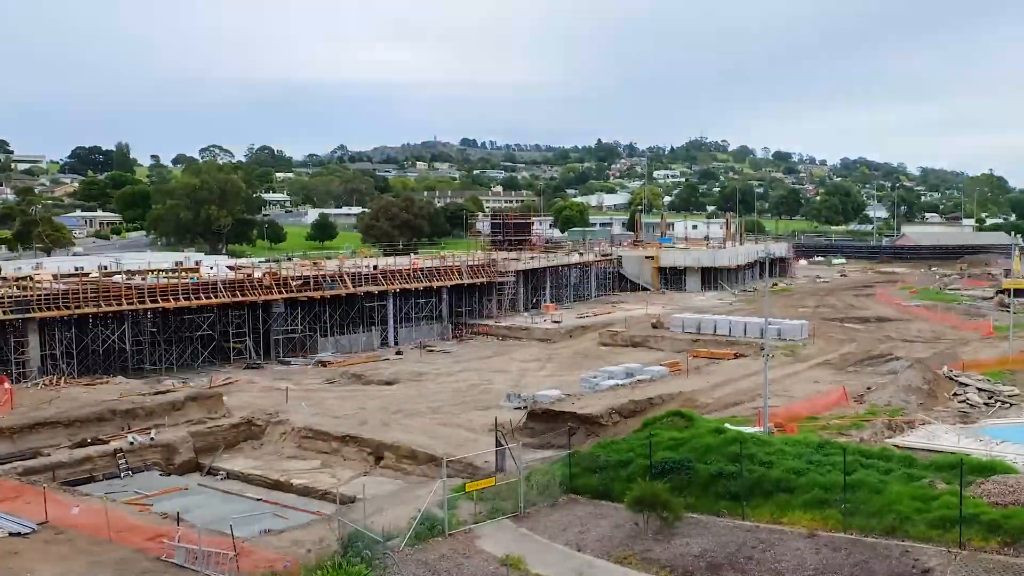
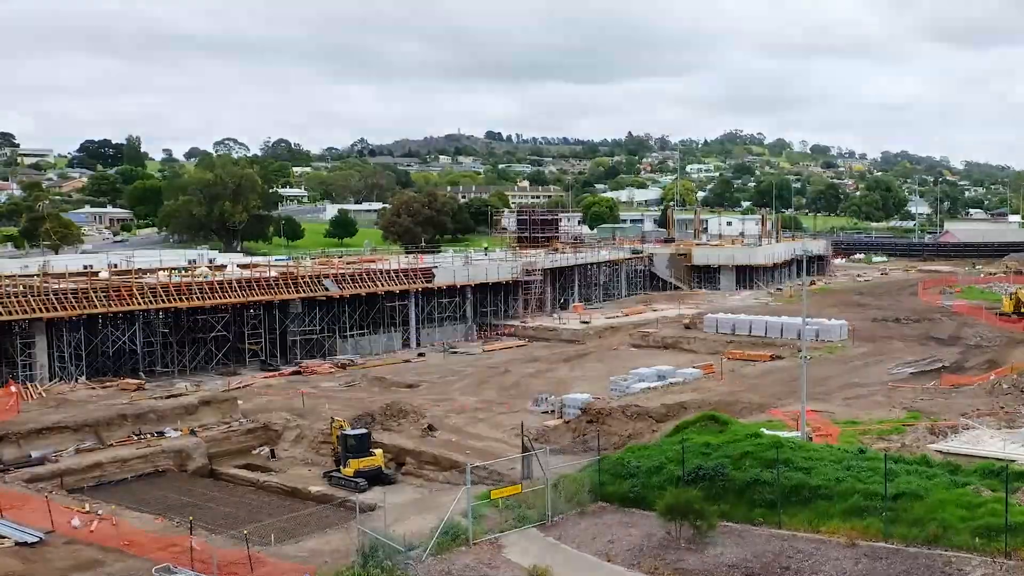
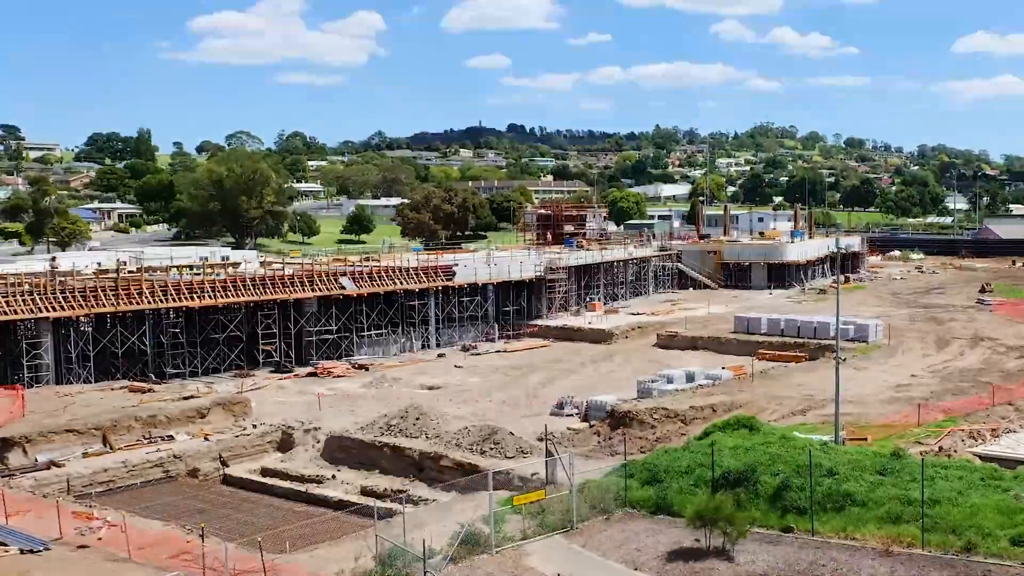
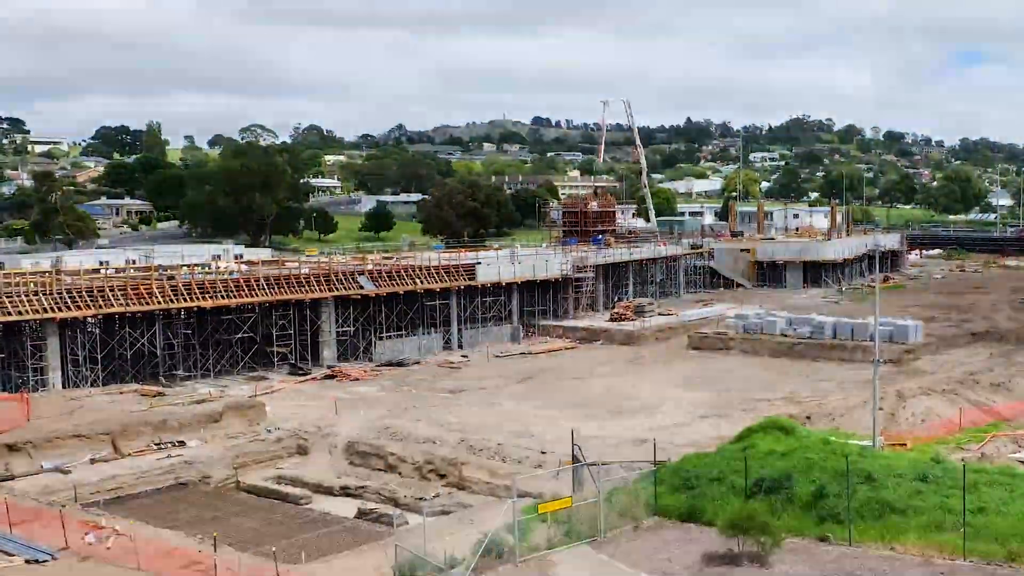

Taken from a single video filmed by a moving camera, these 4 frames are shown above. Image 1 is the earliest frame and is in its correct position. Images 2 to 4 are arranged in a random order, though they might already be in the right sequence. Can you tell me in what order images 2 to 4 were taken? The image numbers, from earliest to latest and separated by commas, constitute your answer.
2, 3, 4
